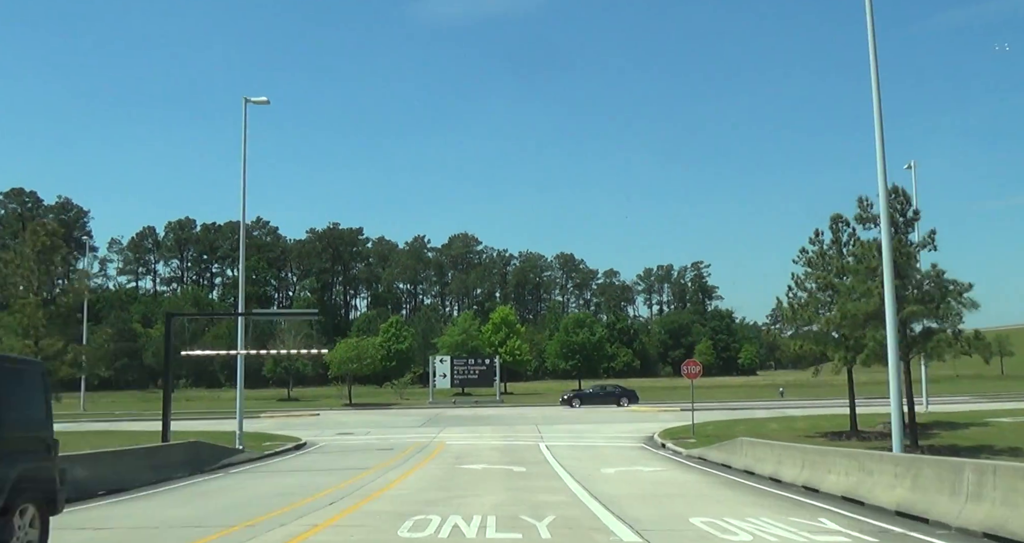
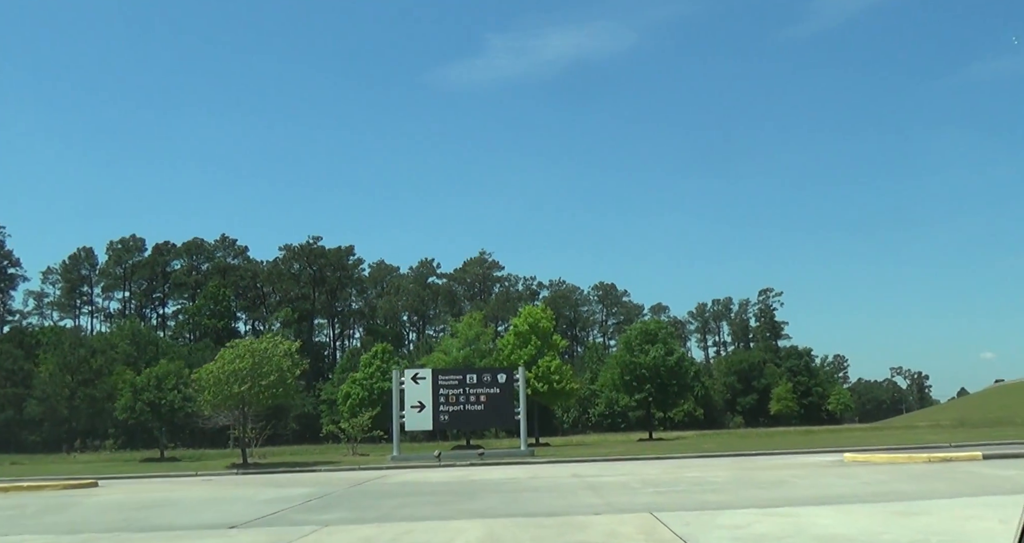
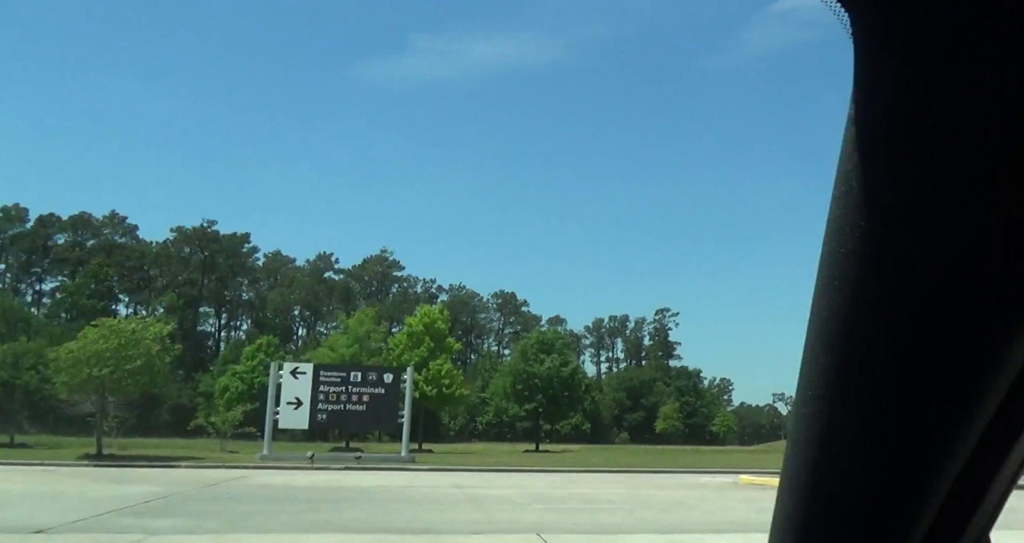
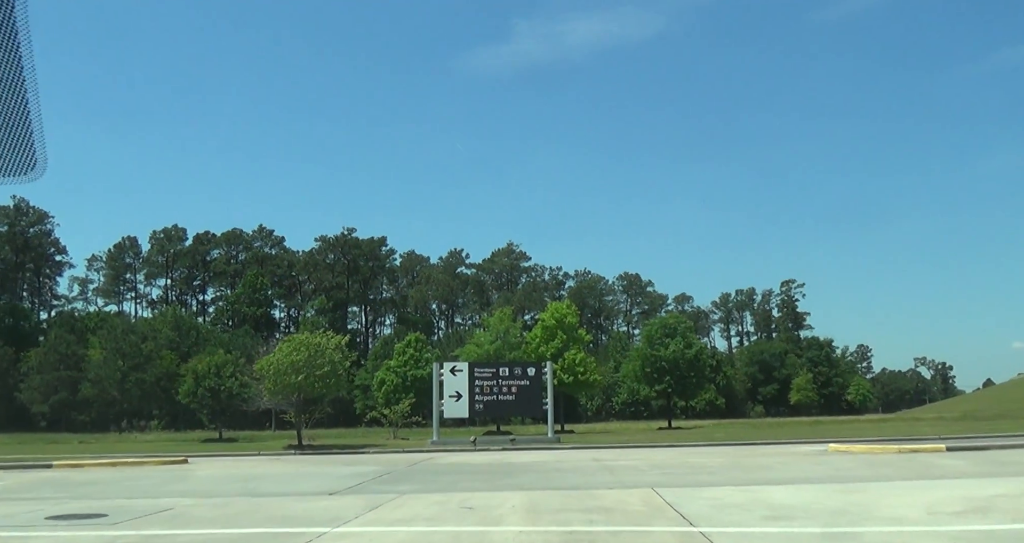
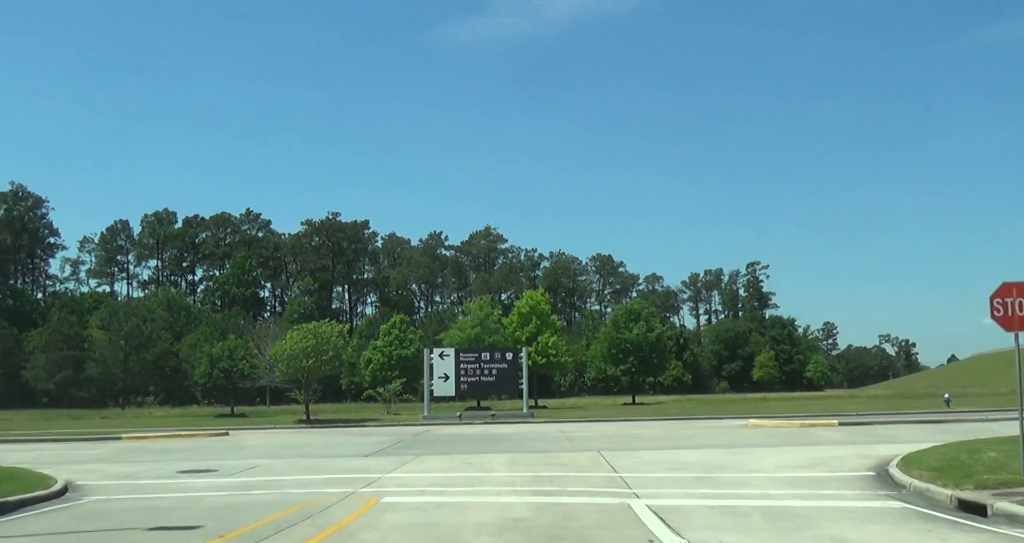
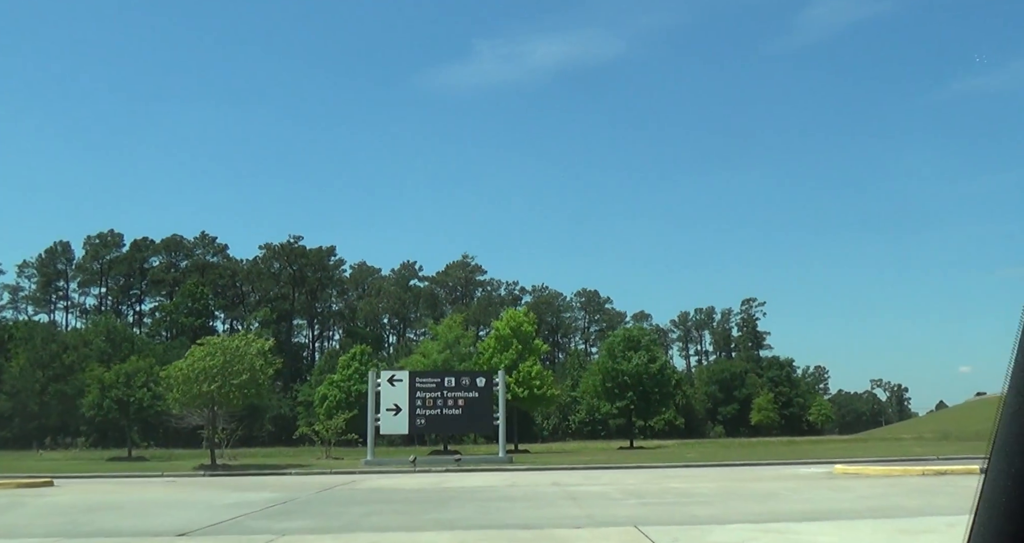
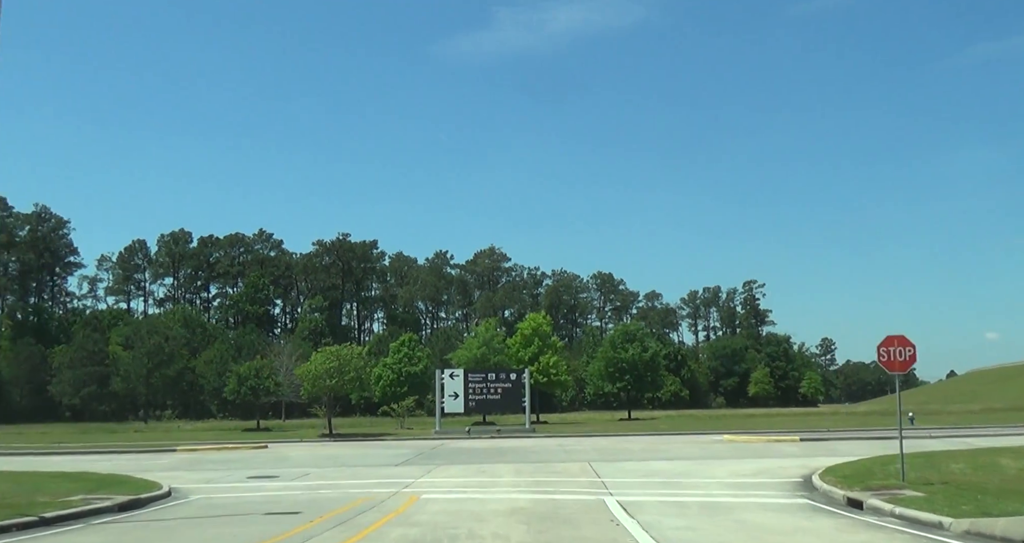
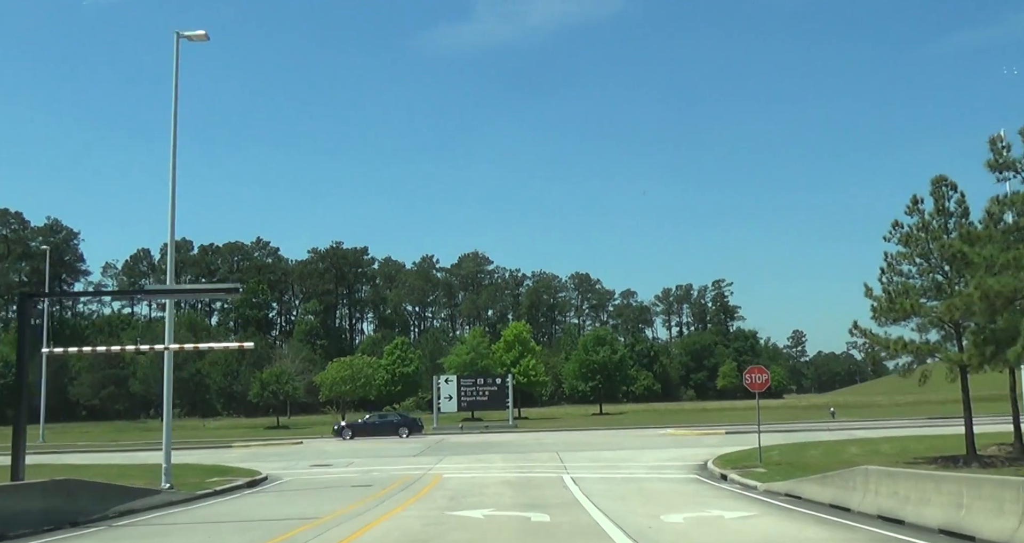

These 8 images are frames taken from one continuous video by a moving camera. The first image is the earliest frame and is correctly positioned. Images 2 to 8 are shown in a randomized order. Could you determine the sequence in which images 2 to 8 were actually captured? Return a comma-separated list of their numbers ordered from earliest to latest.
8, 7, 5, 4, 2, 6, 3
